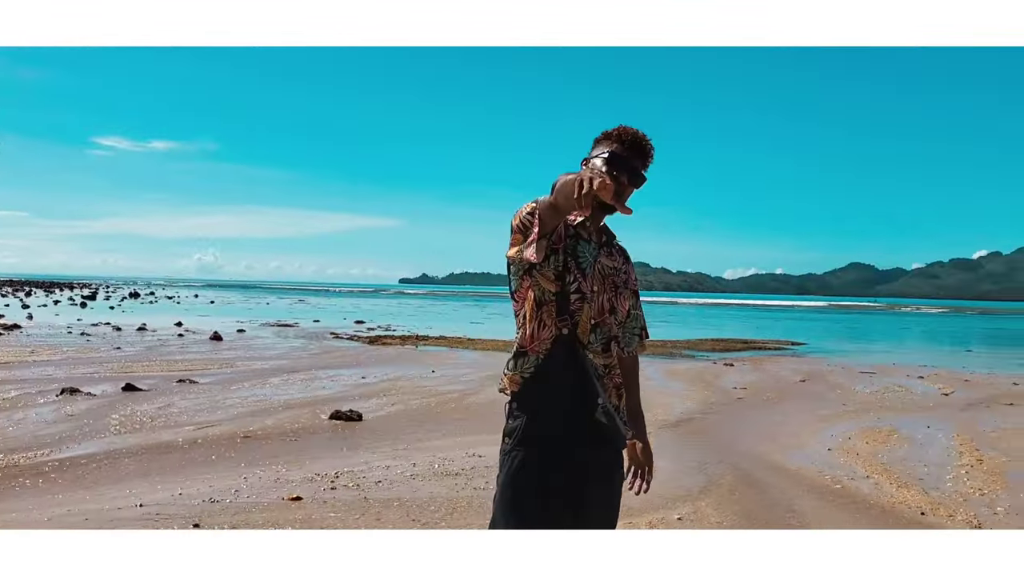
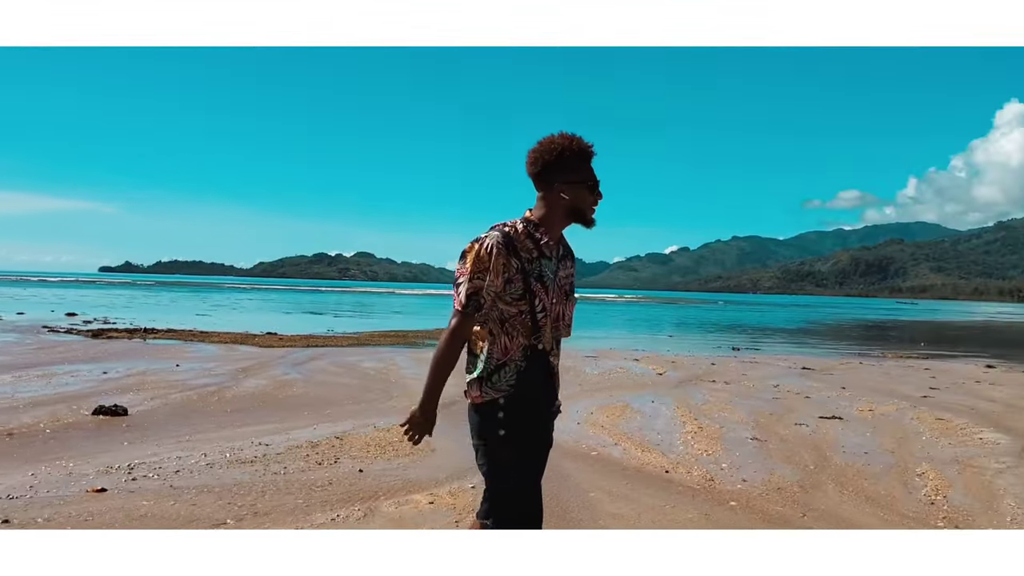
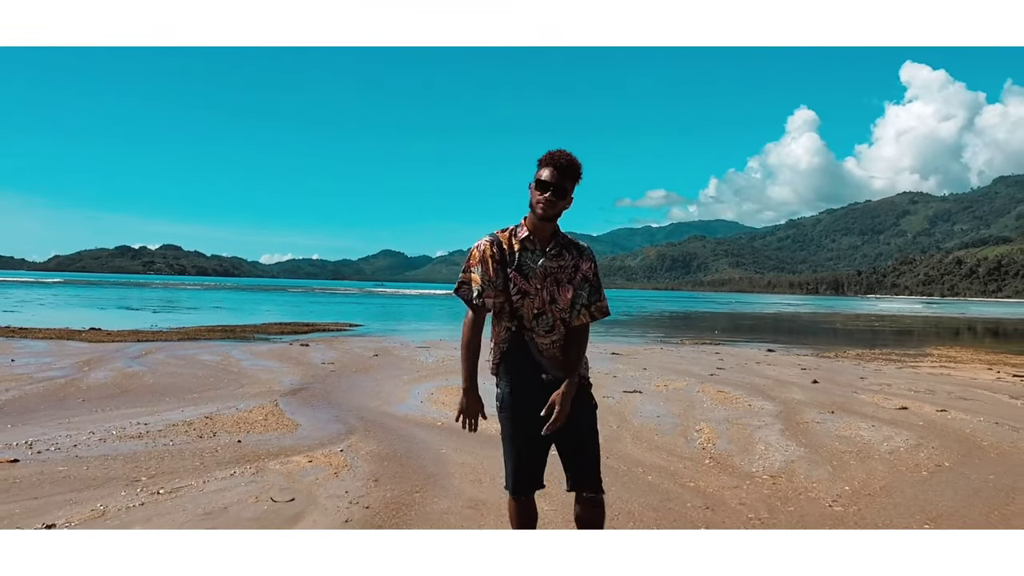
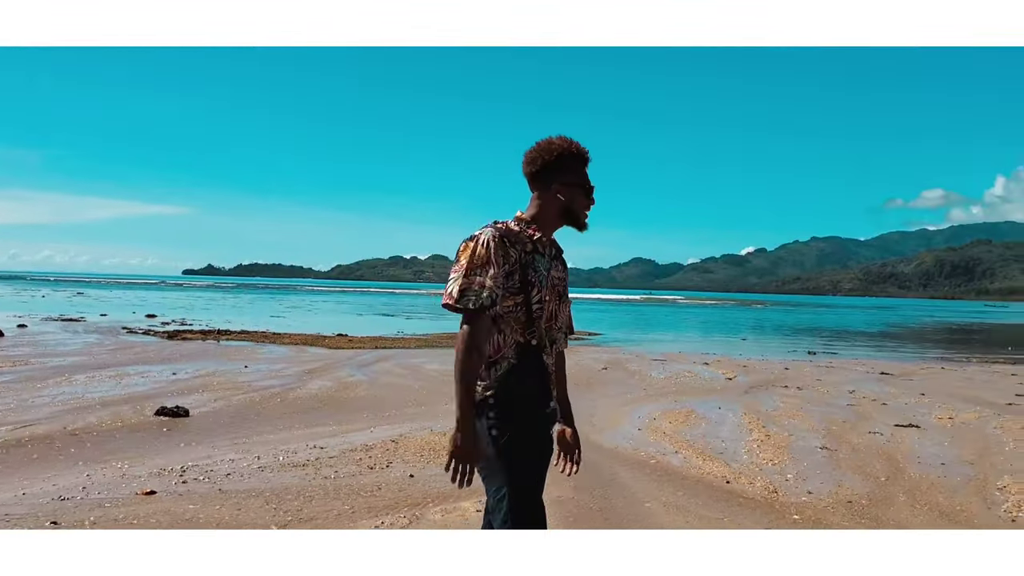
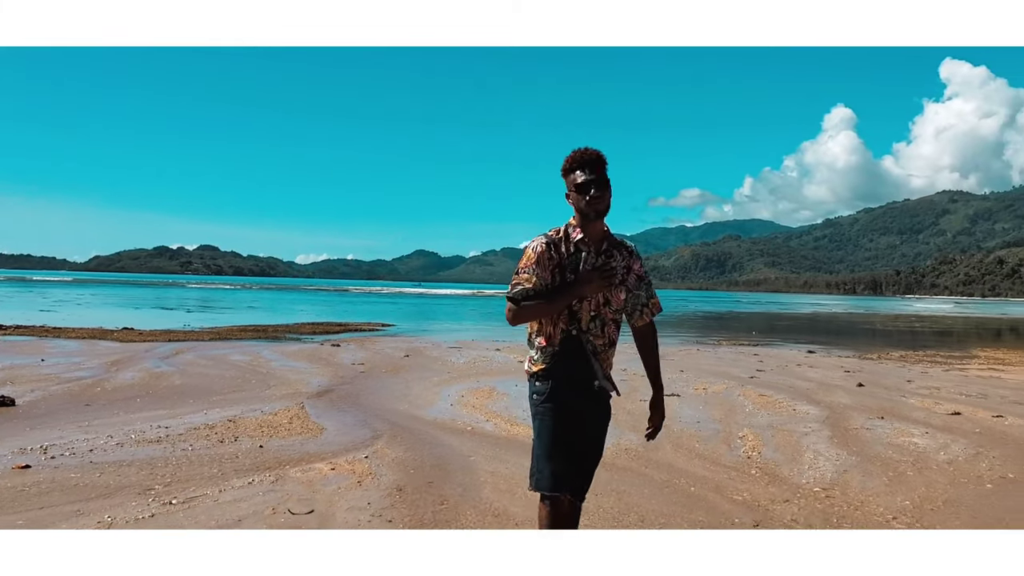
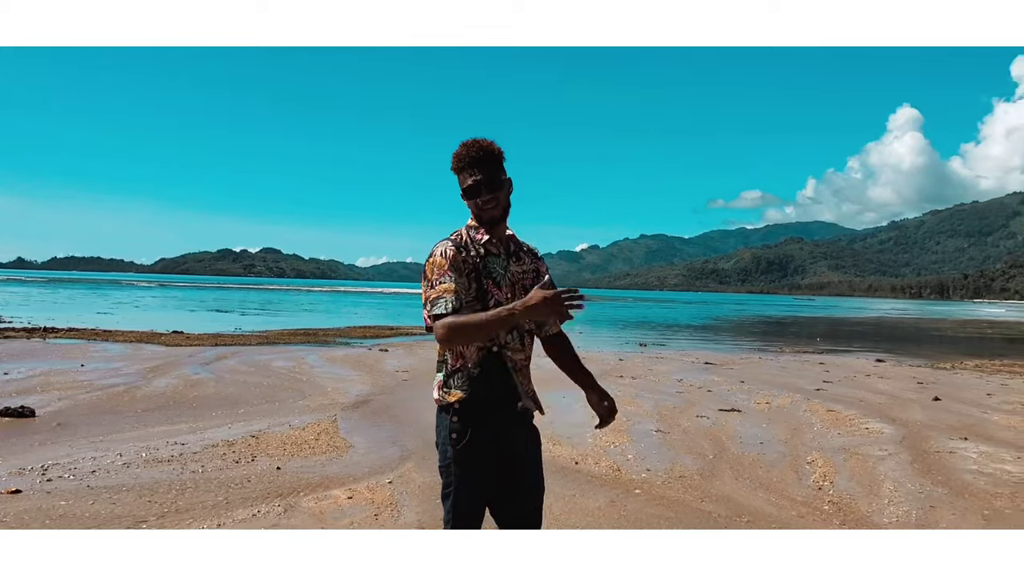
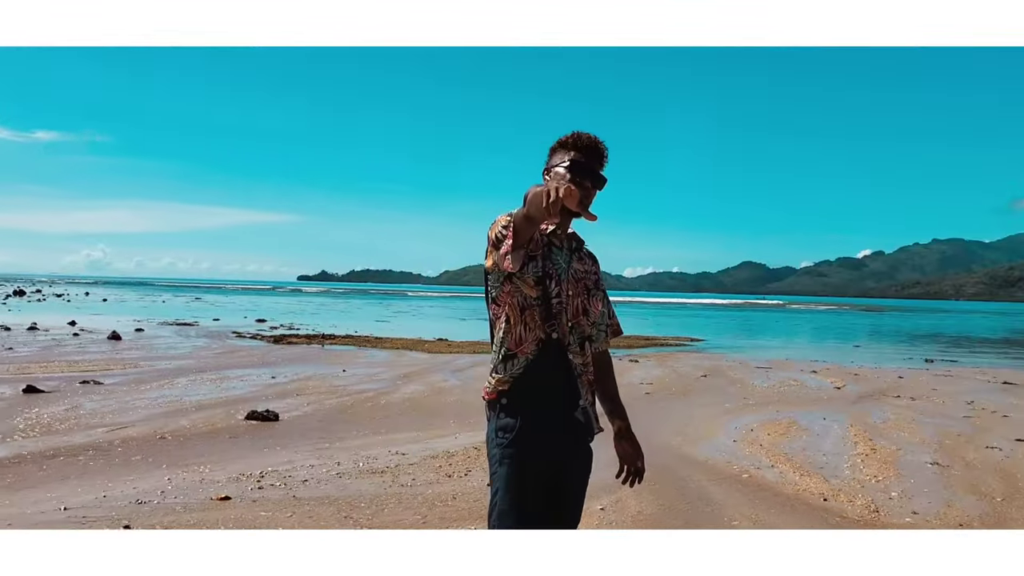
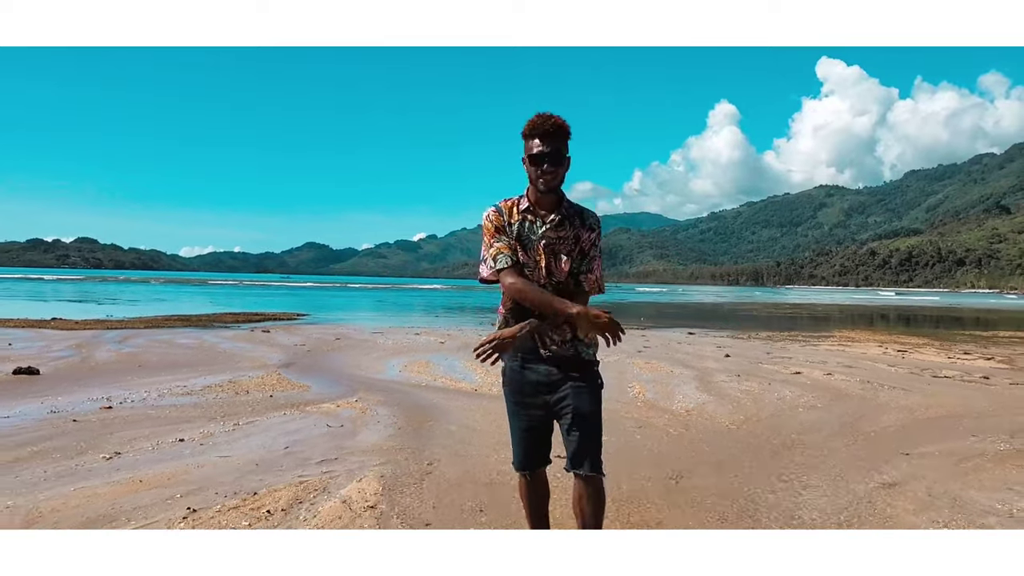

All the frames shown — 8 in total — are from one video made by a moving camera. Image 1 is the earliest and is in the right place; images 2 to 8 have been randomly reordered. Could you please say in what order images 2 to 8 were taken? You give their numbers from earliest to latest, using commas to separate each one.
7, 4, 2, 6, 5, 3, 8
